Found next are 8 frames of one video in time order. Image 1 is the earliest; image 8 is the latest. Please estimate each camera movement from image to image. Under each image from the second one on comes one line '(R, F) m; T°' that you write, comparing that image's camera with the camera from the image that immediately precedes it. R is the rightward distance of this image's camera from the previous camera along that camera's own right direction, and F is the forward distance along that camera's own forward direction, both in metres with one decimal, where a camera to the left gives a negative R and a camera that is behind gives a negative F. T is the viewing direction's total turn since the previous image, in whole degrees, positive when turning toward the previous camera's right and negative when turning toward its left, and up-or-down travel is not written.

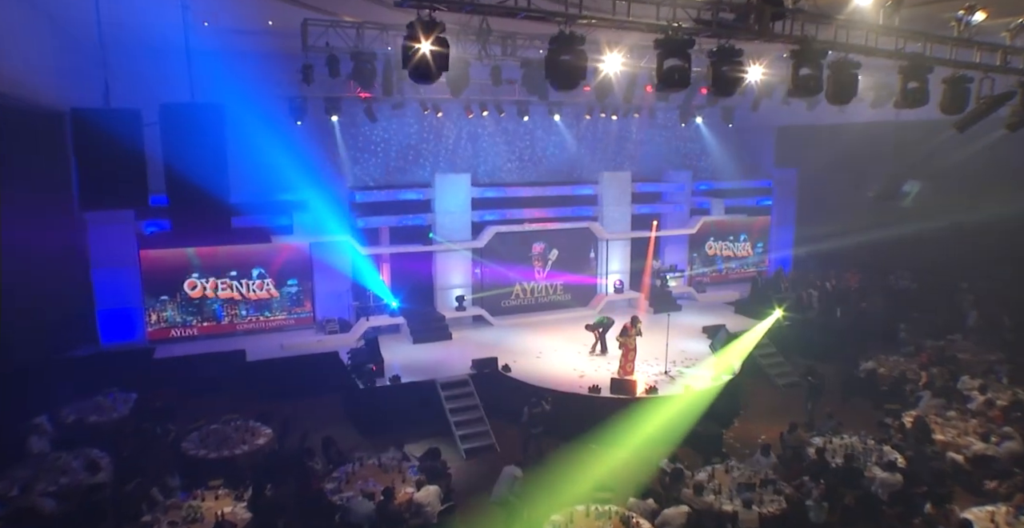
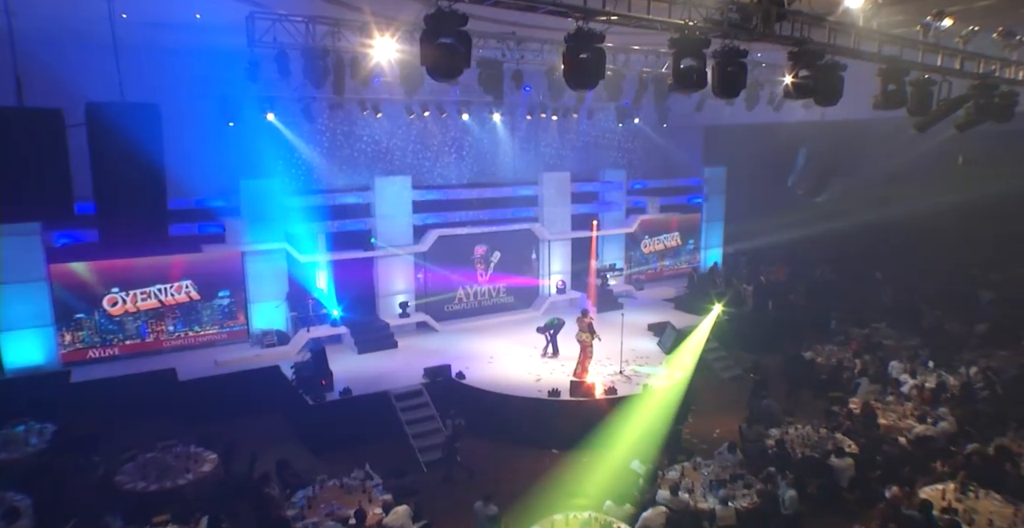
(-0.5, +0.3) m; +7°
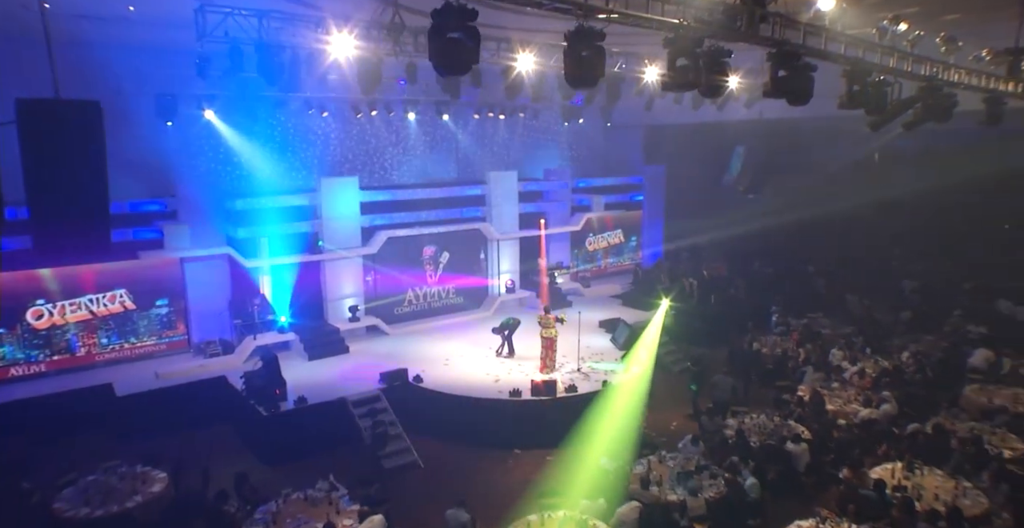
(-0.3, +0.1) m; +6°
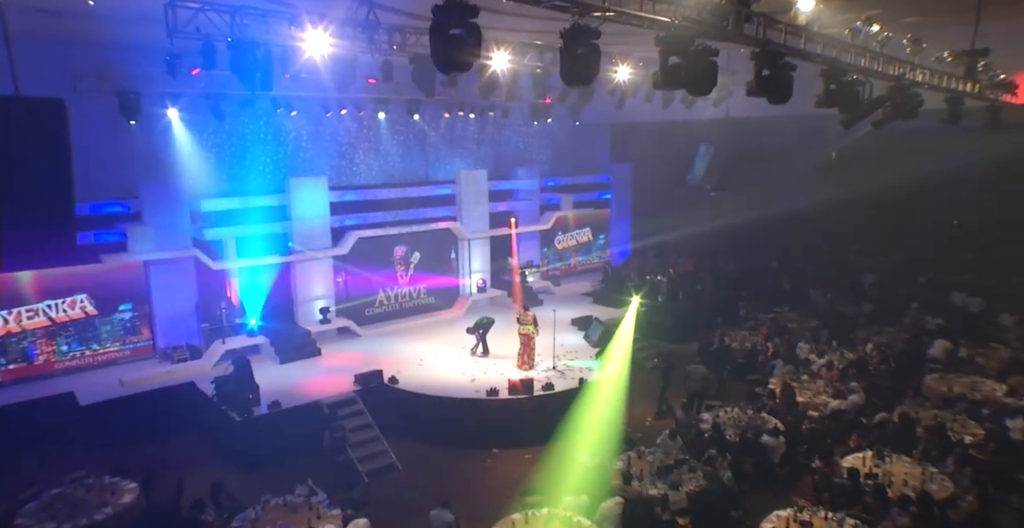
(-0.2, 0.0) m; +3°
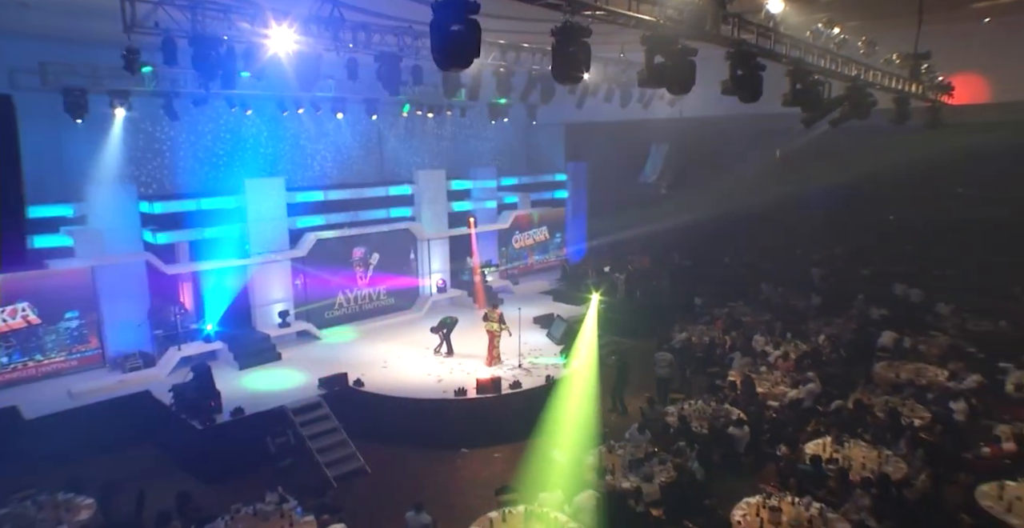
(-0.2, 0.0) m; +4°
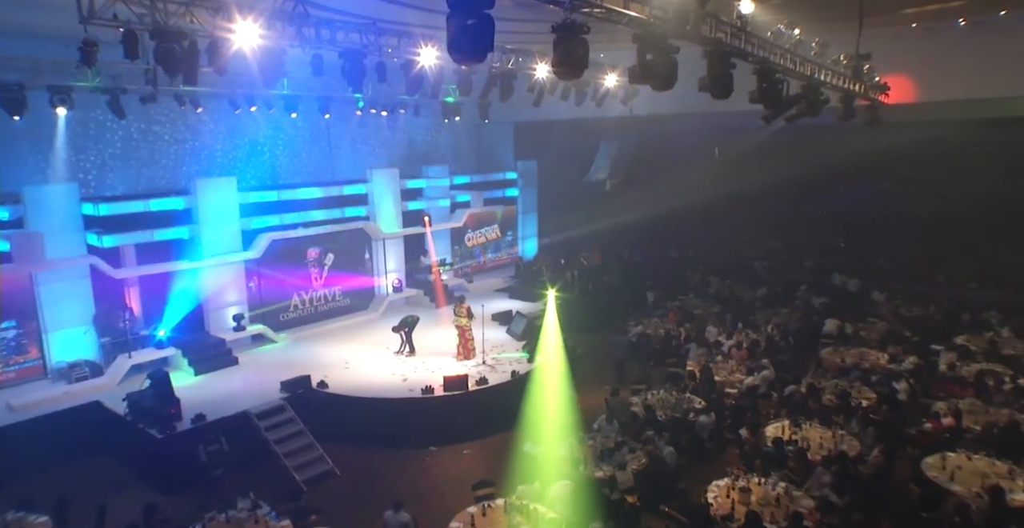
(-0.3, -0.1) m; +5°
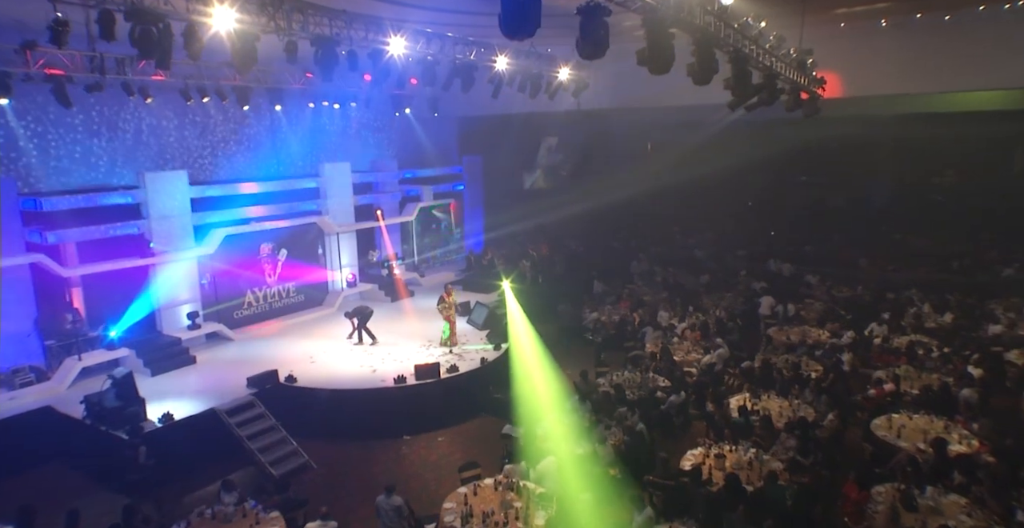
(-0.6, -0.2) m; +6°
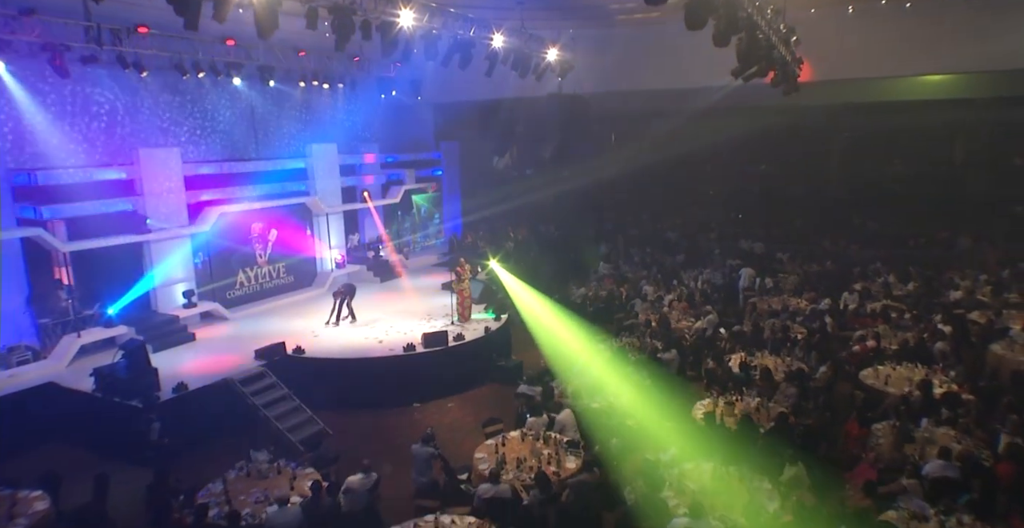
(-0.8, -0.3) m; +3°
